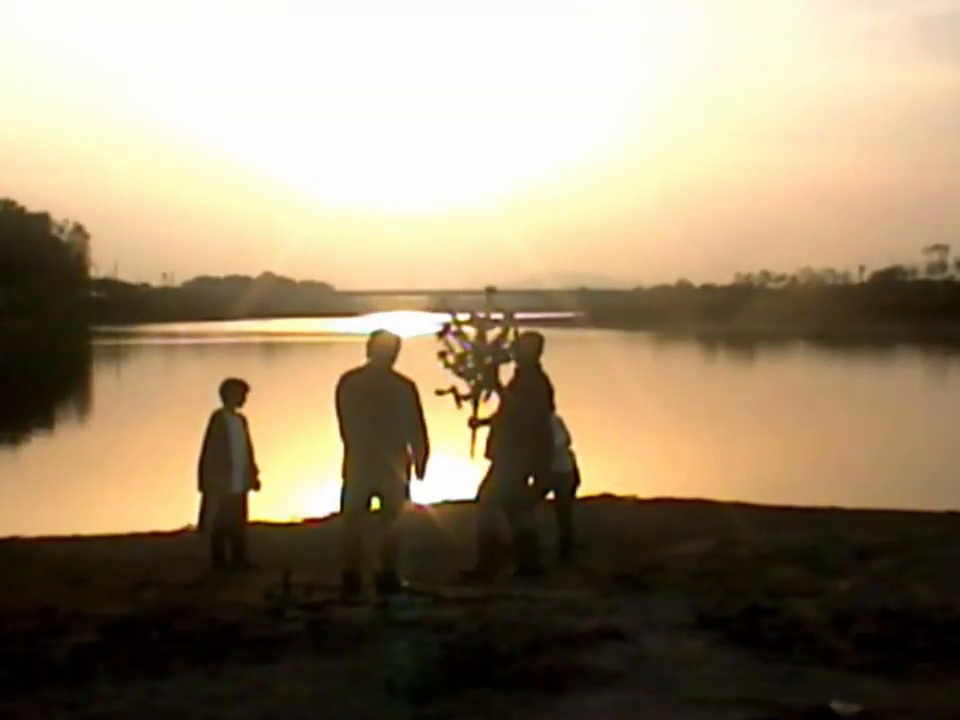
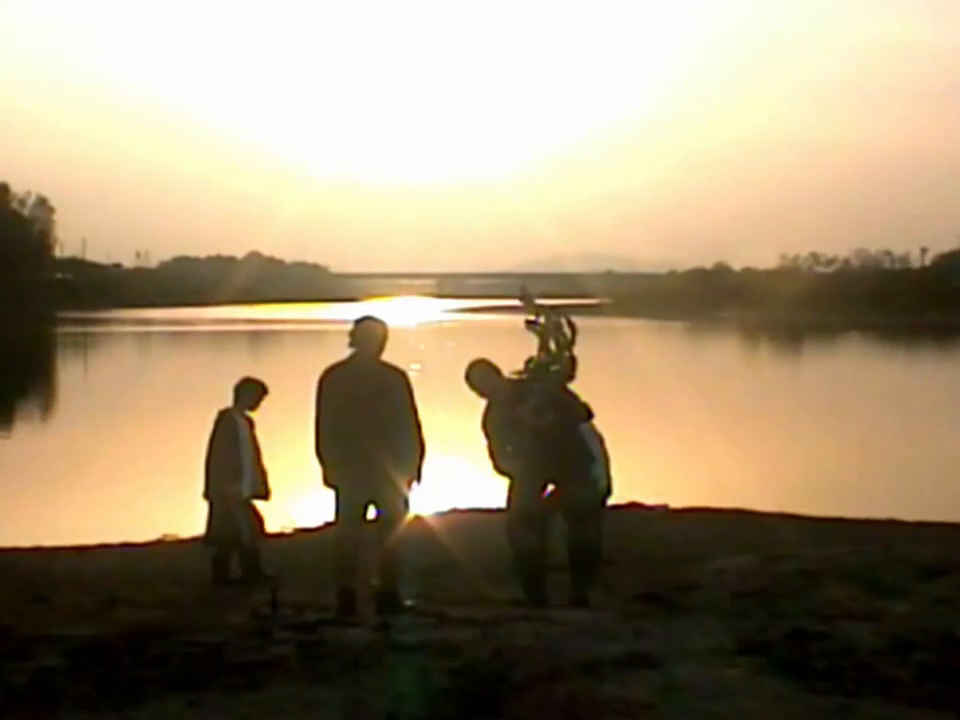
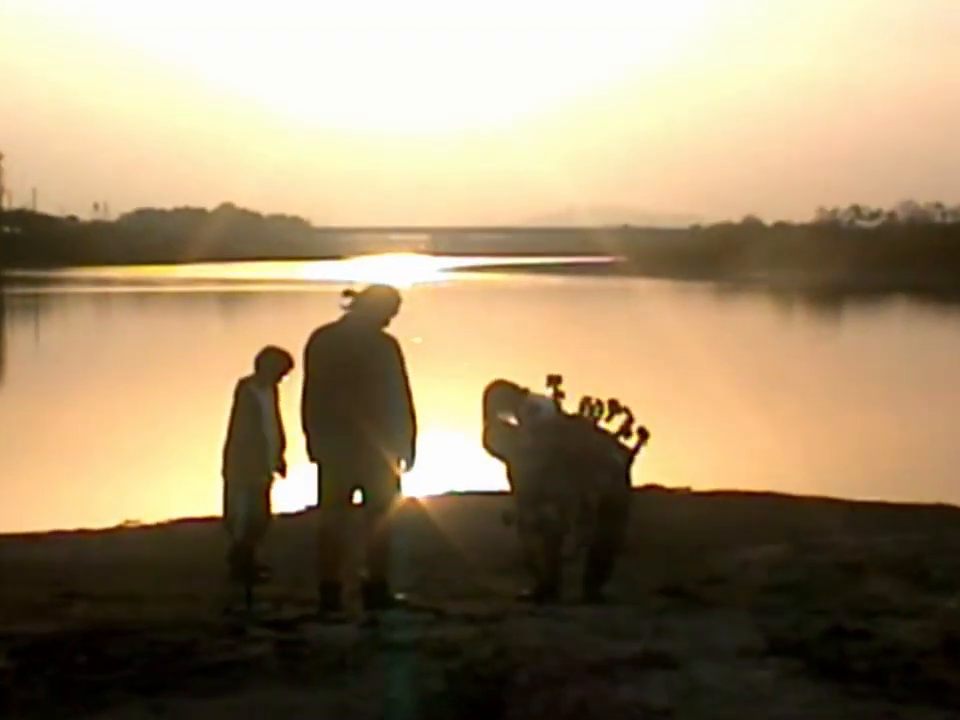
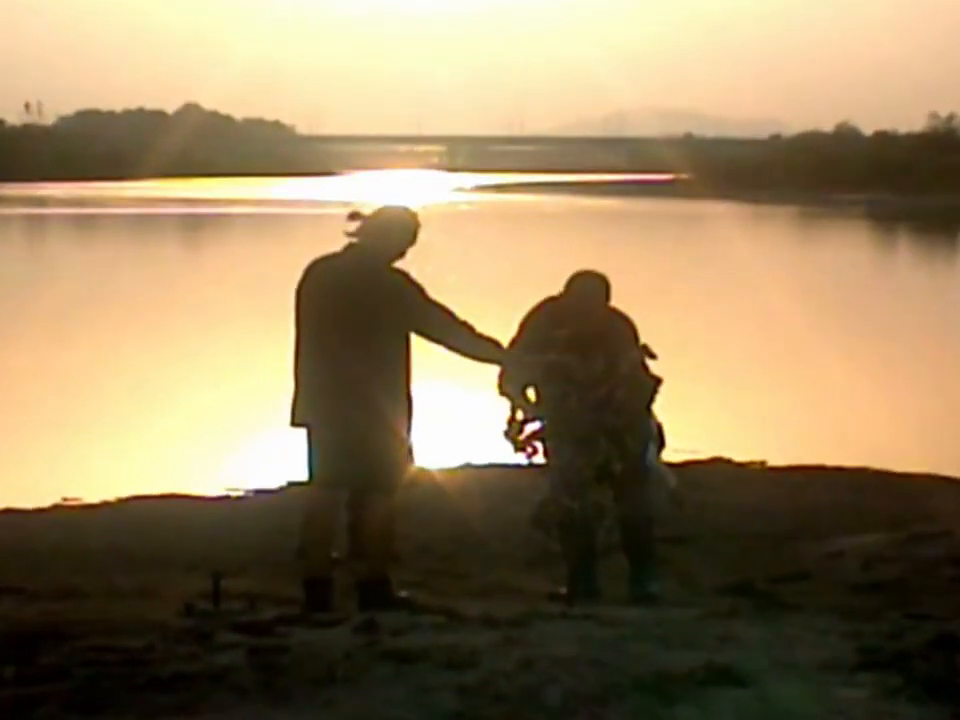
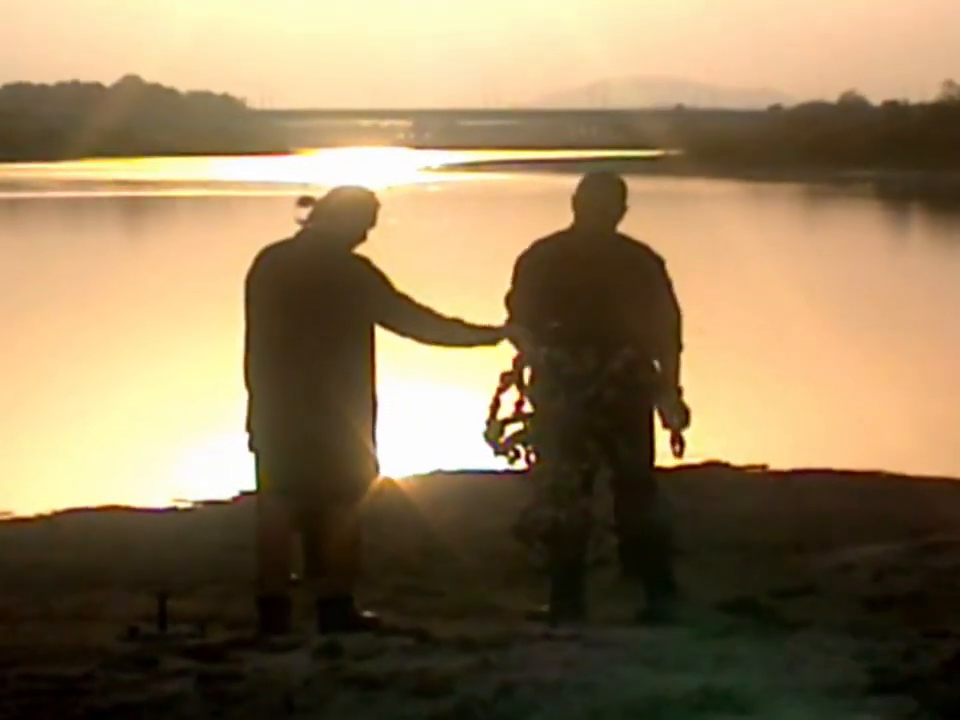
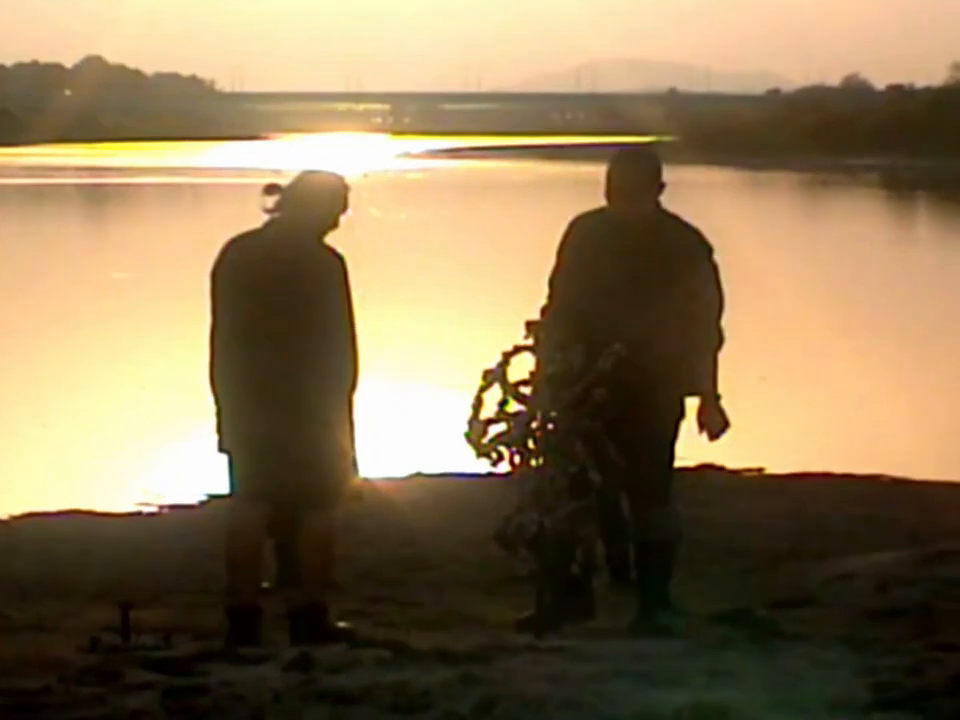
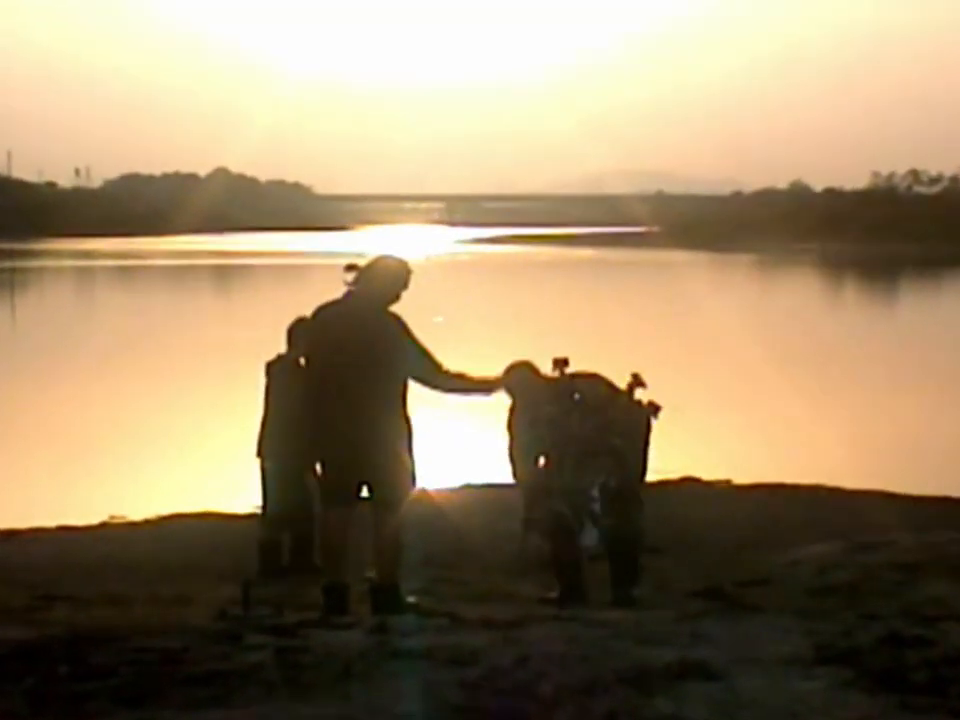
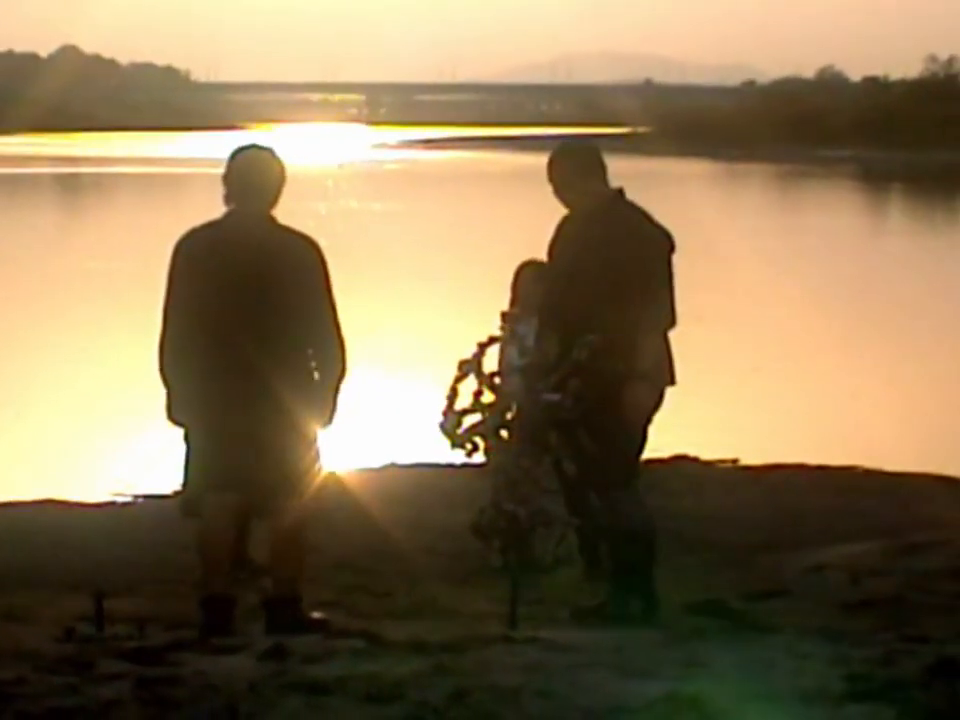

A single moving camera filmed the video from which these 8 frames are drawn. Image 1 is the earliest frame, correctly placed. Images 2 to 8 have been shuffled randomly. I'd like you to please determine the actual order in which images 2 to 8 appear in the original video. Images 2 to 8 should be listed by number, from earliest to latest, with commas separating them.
2, 3, 7, 4, 5, 6, 8
